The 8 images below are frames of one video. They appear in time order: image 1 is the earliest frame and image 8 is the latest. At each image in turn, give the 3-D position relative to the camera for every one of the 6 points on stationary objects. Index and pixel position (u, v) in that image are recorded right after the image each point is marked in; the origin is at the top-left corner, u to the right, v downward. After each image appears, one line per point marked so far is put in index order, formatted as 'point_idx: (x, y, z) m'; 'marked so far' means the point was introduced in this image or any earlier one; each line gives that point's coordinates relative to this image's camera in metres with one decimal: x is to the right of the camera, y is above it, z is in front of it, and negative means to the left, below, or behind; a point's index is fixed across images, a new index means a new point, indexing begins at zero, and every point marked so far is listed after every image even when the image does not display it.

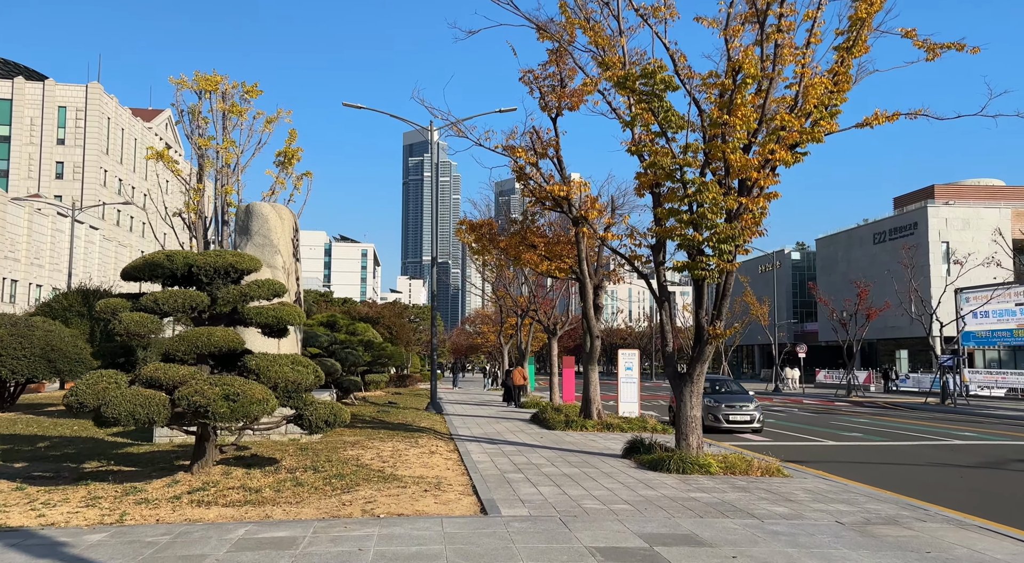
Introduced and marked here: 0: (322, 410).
0: (-2.4, -1.6, +9.0) m
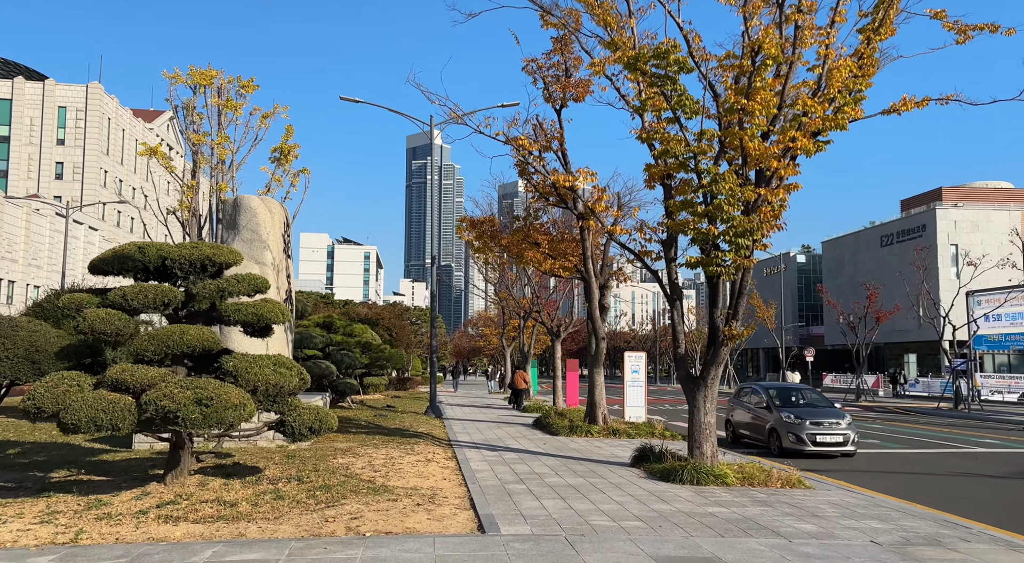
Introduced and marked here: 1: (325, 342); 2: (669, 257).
0: (-2.4, -1.5, +8.3) m
1: (-5.1, -1.6, +19.7) m
2: (+2.4, +0.4, +11.1) m
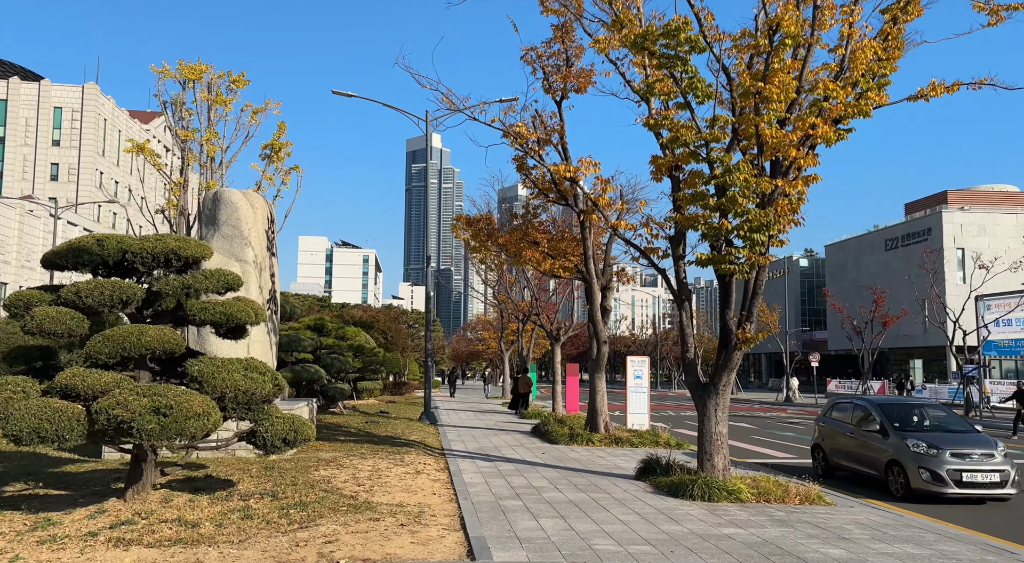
0: (-2.4, -1.5, +7.5) m
1: (-5.1, -1.7, +18.9) m
2: (+2.4, +0.4, +10.4) m
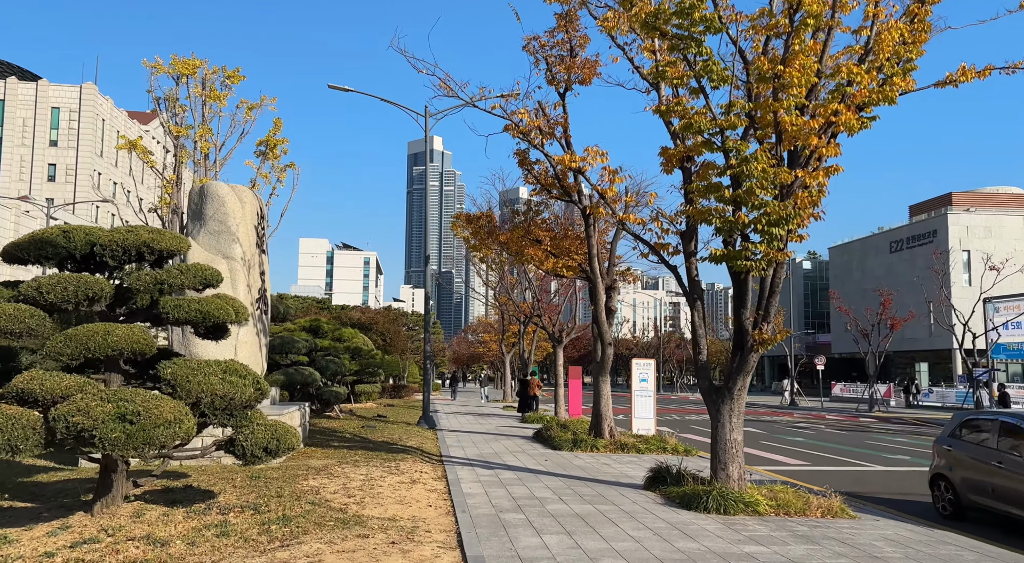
0: (-2.4, -1.4, +7.0) m
1: (-5.1, -1.7, +18.4) m
2: (+2.4, +0.4, +9.8) m
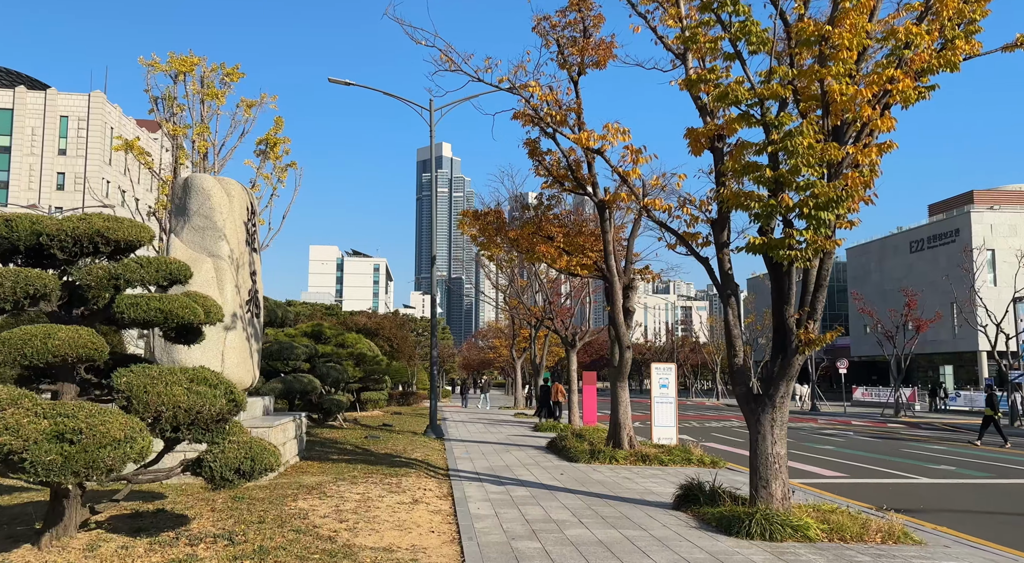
0: (-2.3, -1.4, +6.0) m
1: (-4.8, -1.7, +17.4) m
2: (+2.5, +0.5, +8.8) m
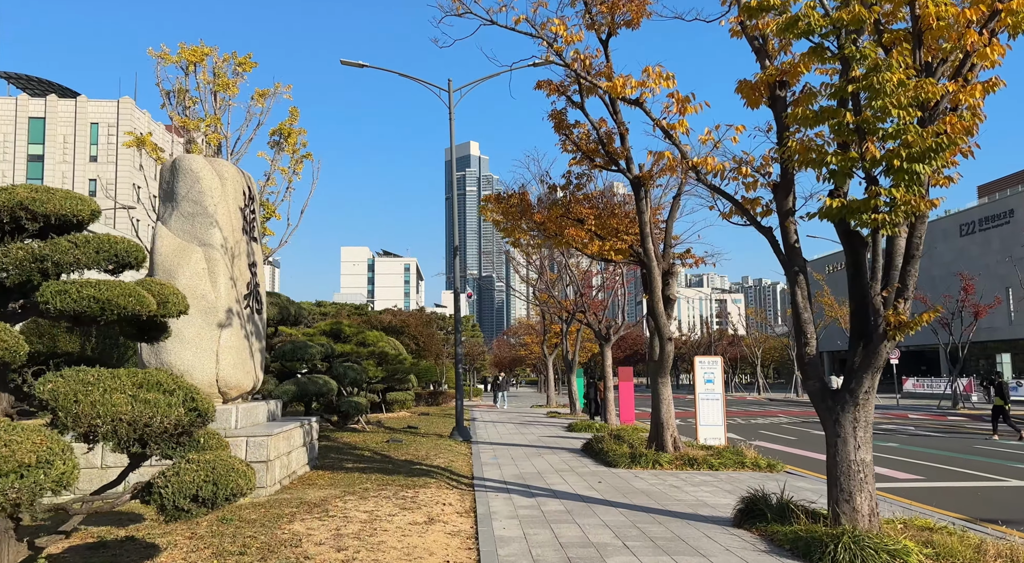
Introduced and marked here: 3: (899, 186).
0: (-2.1, -1.3, +4.8) m
1: (-4.2, -1.6, +16.4) m
2: (+2.8, +0.7, +7.4) m
3: (+3.3, +0.8, +6.2) m
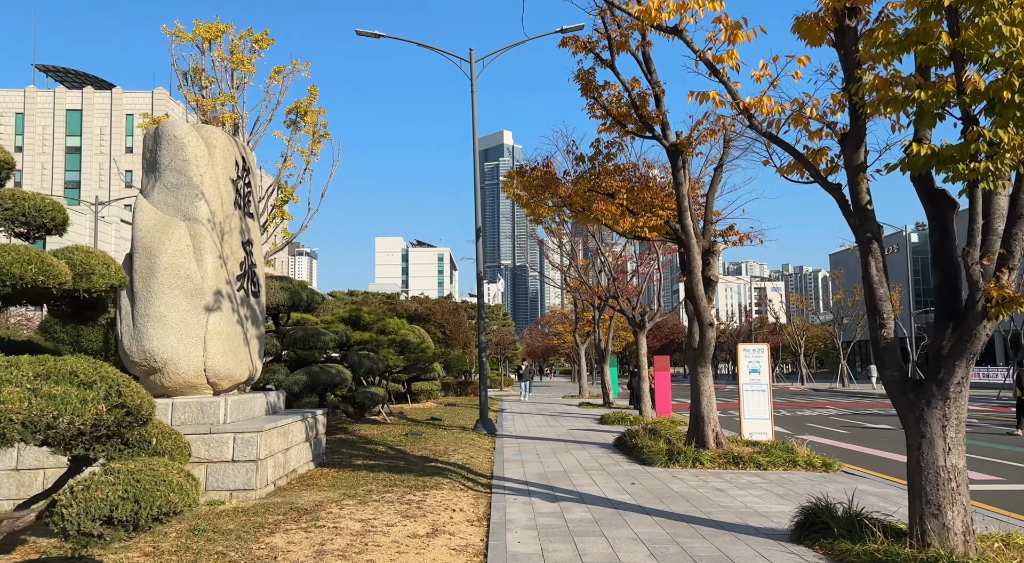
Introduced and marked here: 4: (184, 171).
0: (-2.1, -1.1, +3.8) m
1: (-3.6, -1.2, +15.5) m
2: (+2.9, +1.0, +6.1) m
3: (+3.4, +1.1, +4.9) m
4: (-3.8, +1.3, +8.5) m
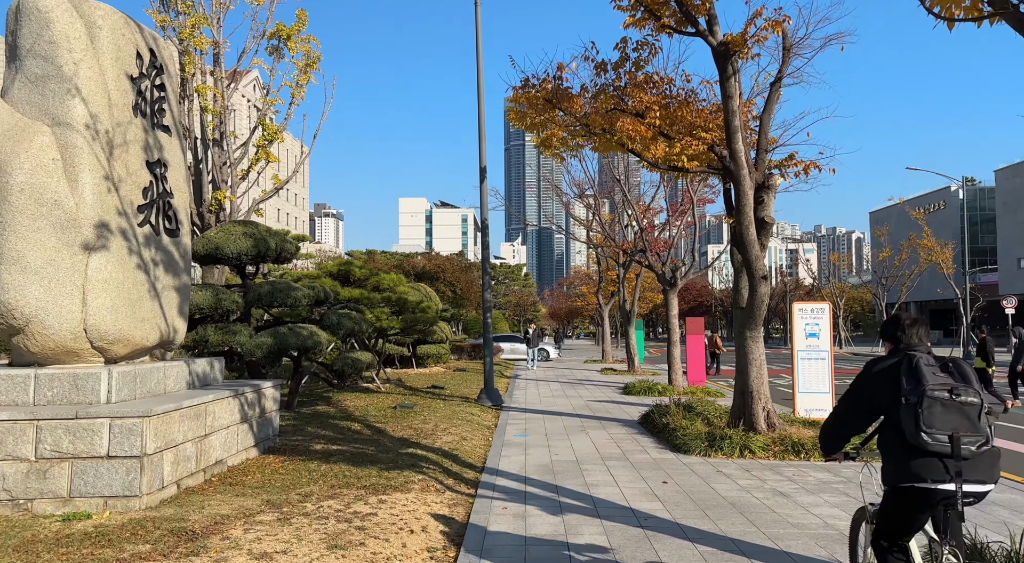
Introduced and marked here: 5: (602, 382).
0: (-2.3, -0.7, +1.6) m
1: (-3.4, -0.3, +13.3) m
2: (+2.7, +1.5, +3.6) m
3: (+3.2, +1.5, +2.4) m
4: (-3.9, +1.9, +6.2) m
5: (+2.4, -2.7, +19.8) m
